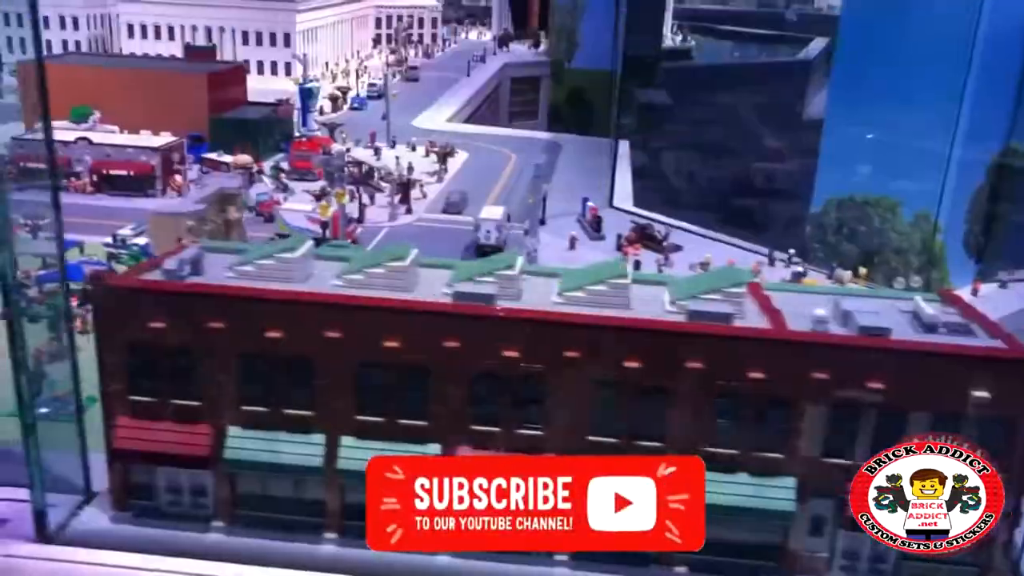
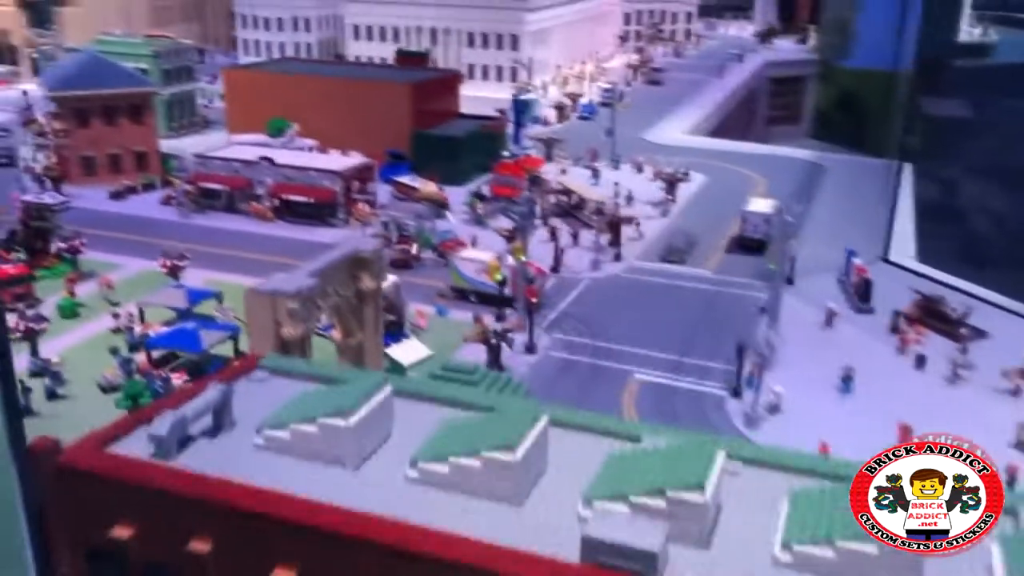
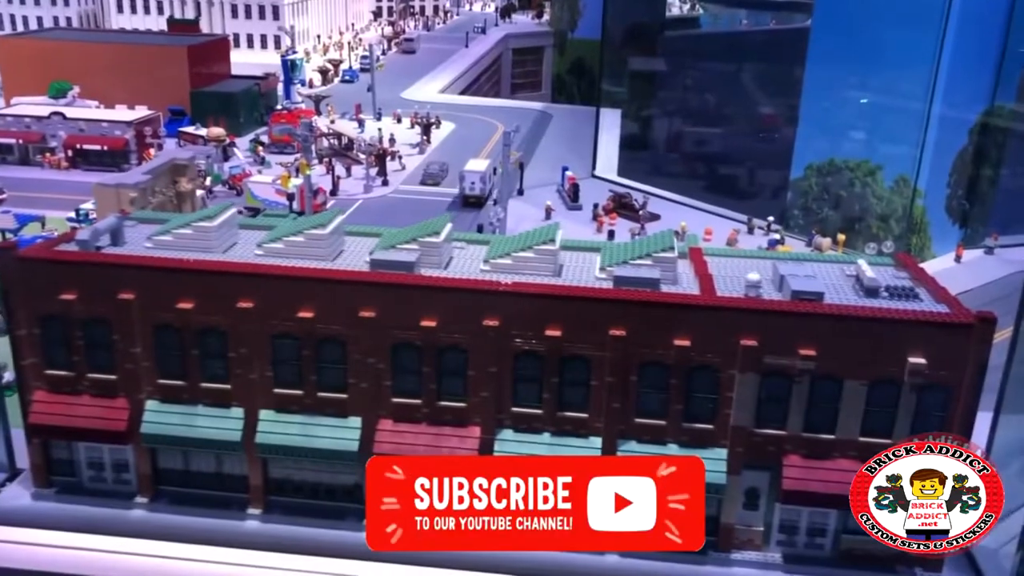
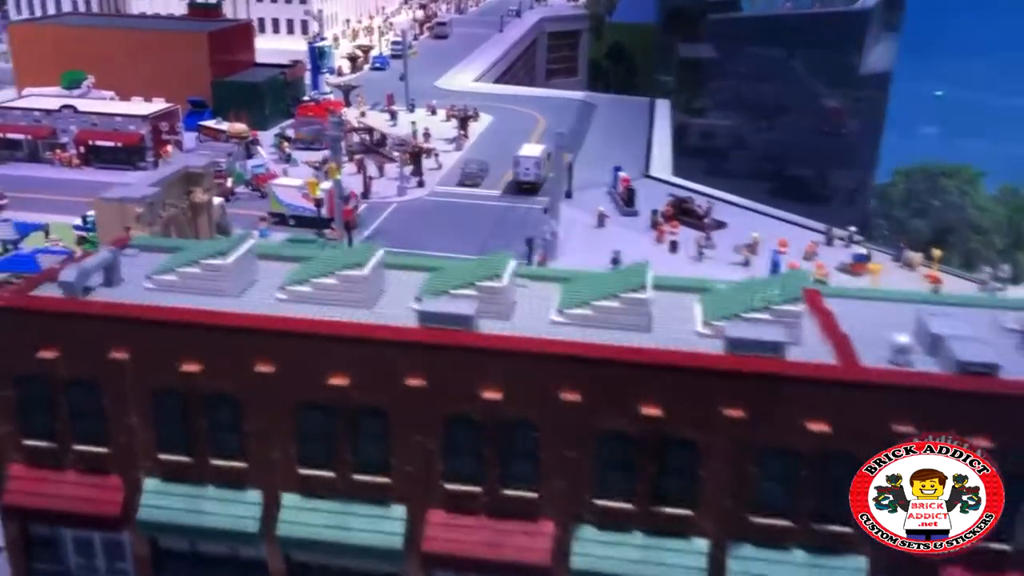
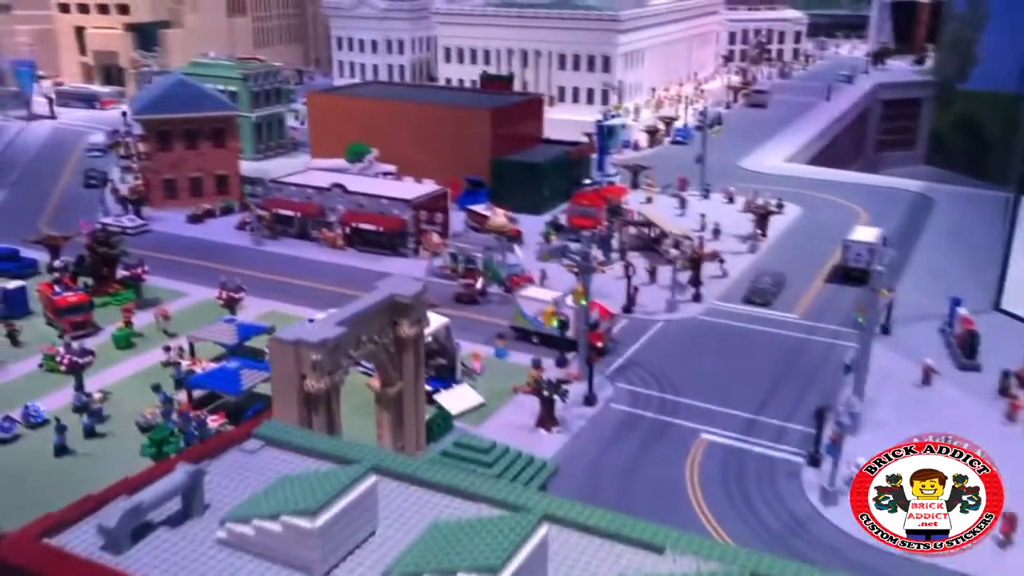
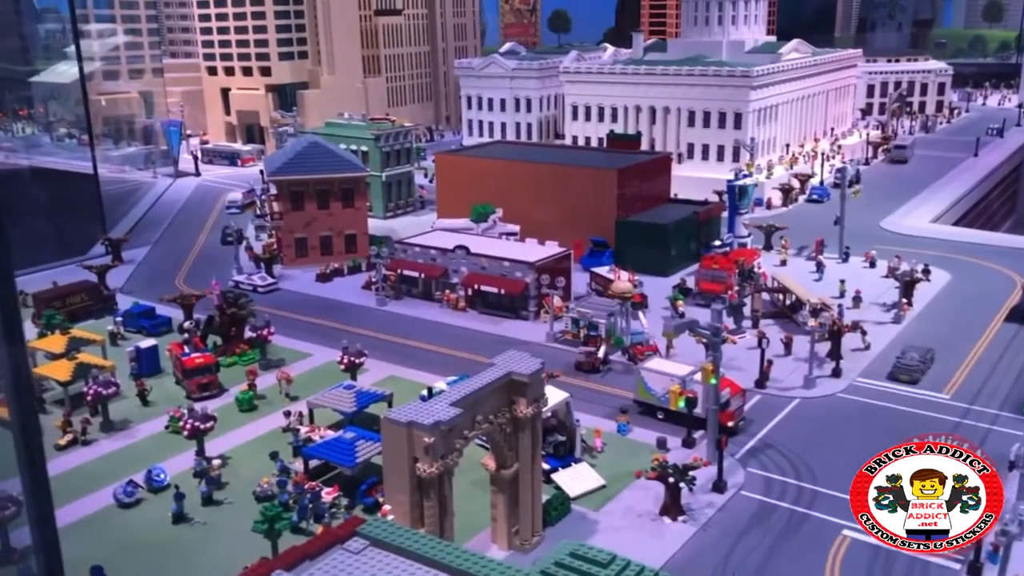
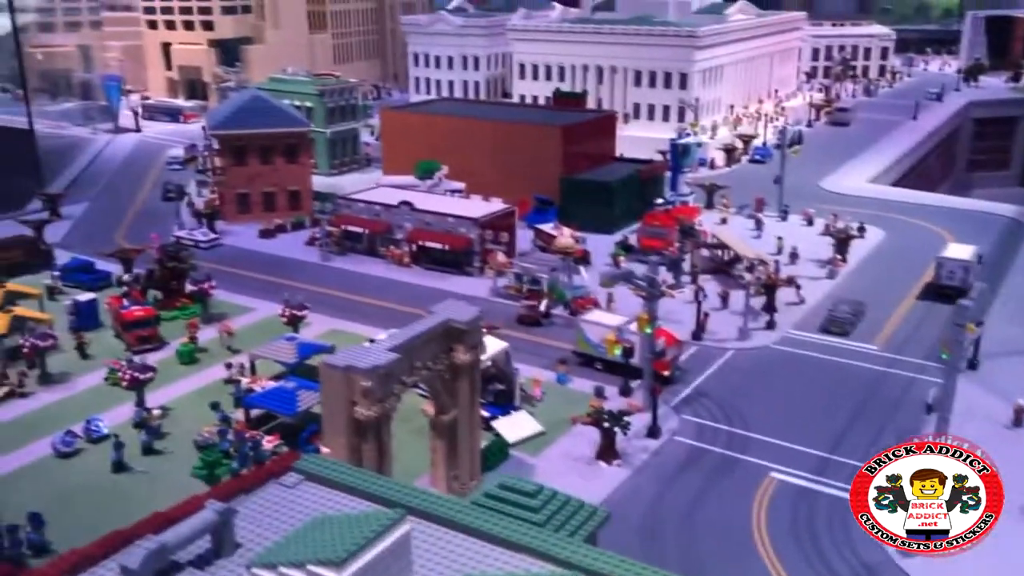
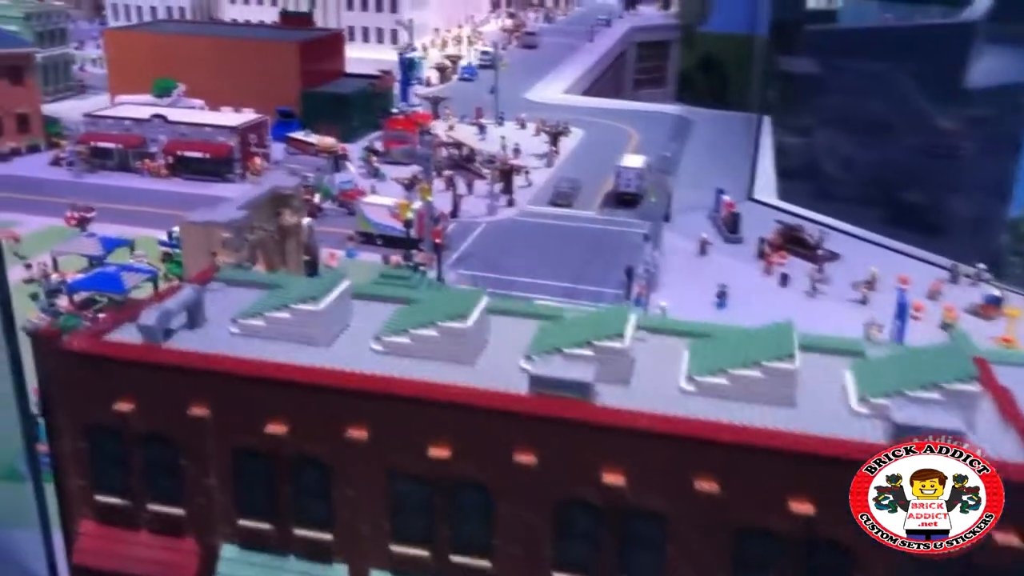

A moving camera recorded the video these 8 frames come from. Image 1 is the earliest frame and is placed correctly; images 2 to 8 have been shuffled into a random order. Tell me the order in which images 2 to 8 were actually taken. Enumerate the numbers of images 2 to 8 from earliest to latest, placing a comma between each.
3, 4, 8, 2, 5, 7, 6
